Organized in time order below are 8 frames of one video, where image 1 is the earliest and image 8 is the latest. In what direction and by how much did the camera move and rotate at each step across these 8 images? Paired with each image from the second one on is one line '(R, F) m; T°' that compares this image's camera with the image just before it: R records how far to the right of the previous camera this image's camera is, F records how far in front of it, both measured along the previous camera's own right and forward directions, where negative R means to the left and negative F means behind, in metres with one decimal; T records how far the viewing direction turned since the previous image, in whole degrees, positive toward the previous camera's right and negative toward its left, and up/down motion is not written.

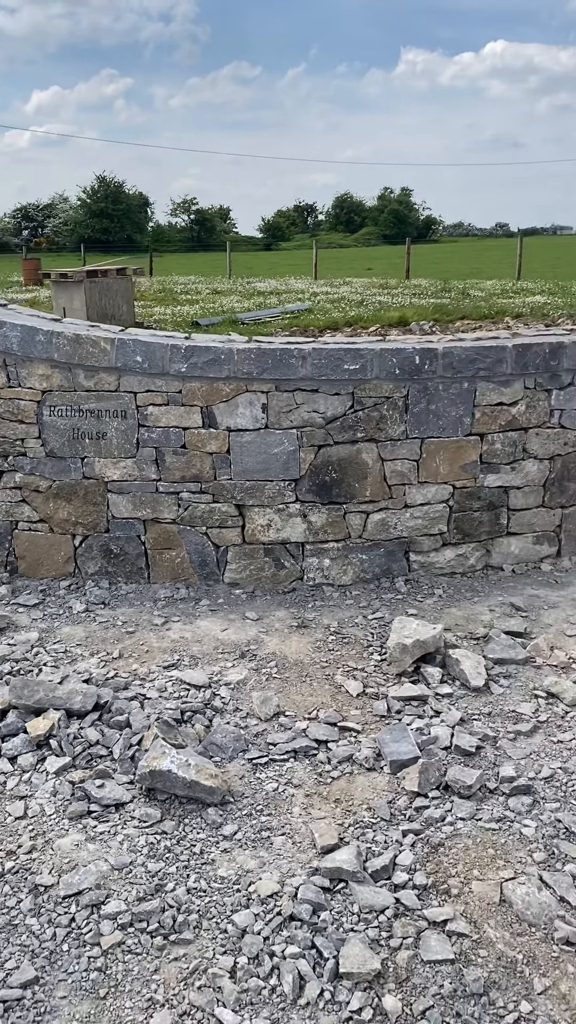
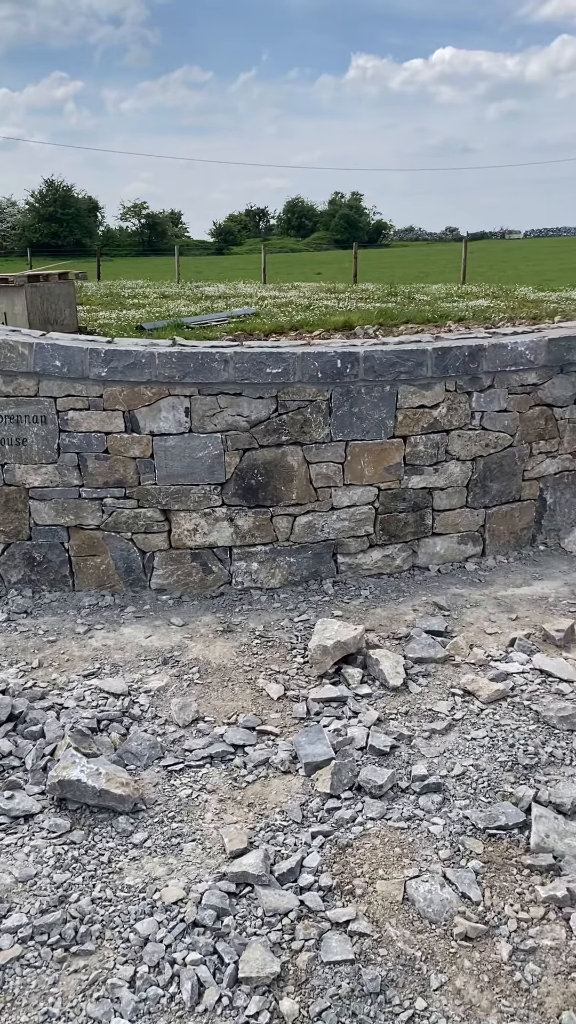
(+0.2, 0.0) m; +3°
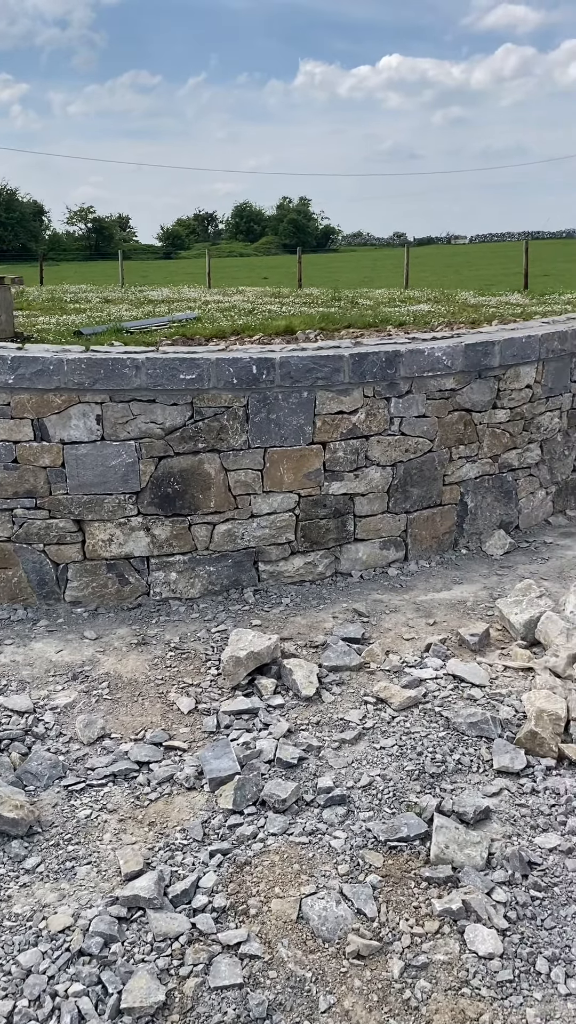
(+0.2, +0.1) m; +3°
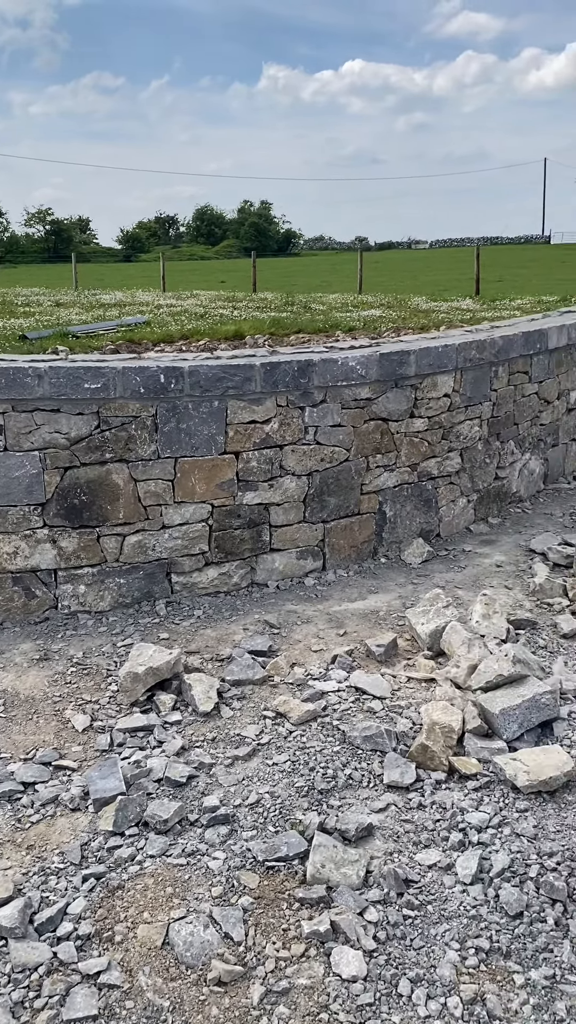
(+0.3, 0.0) m; +2°
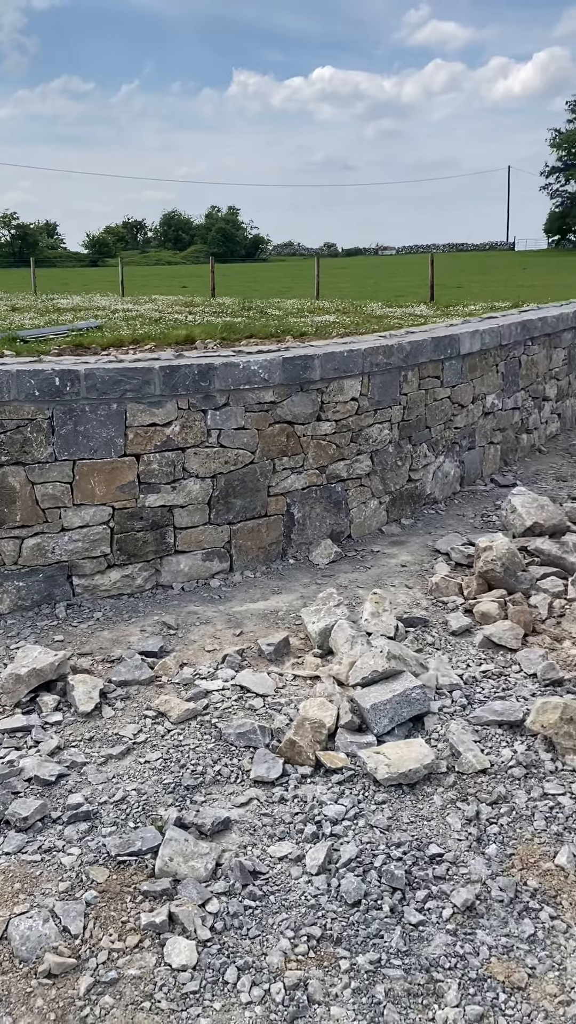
(+0.4, -0.1) m; +2°
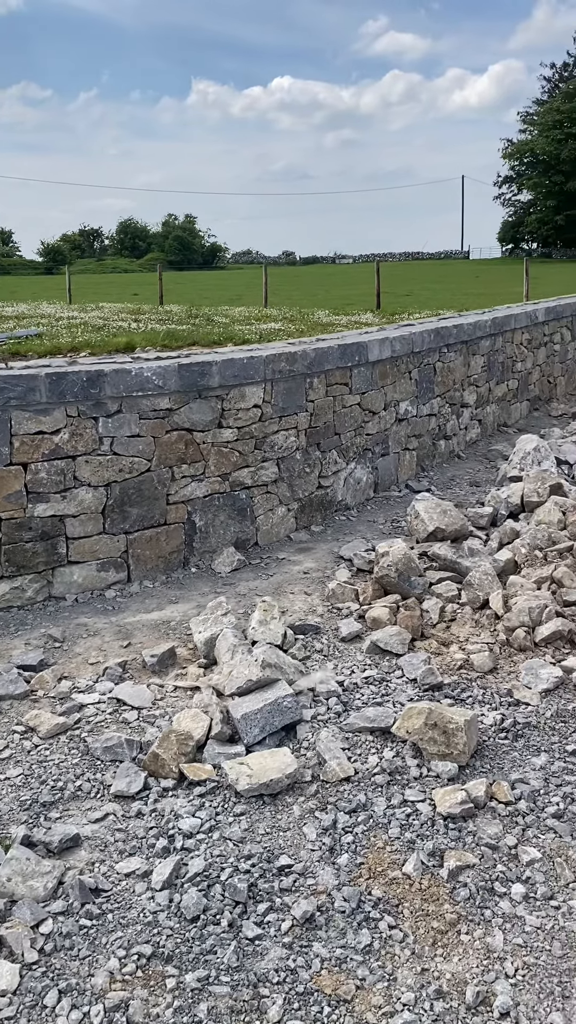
(+0.4, 0.0) m; +3°
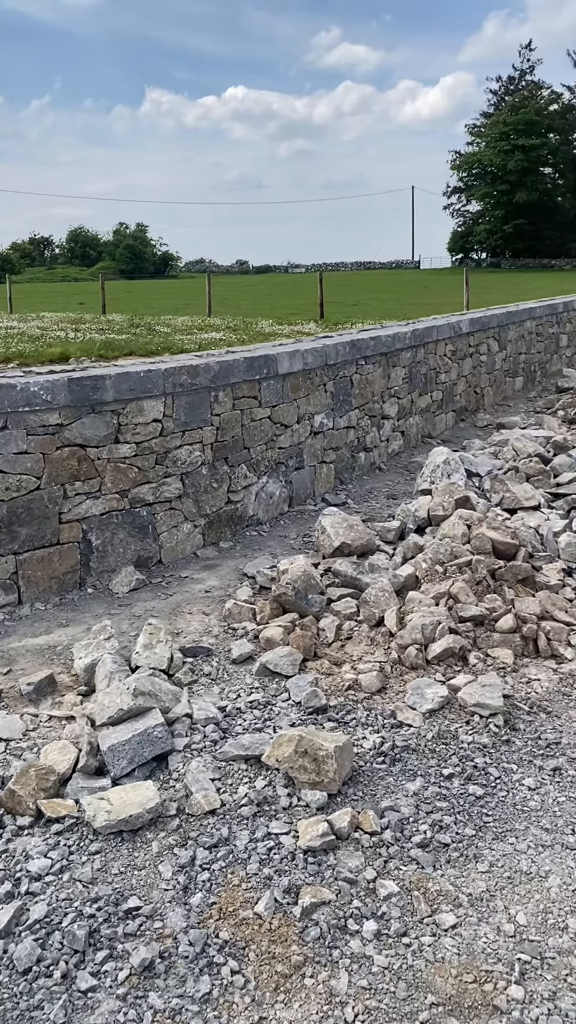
(+0.4, +0.1) m; +3°
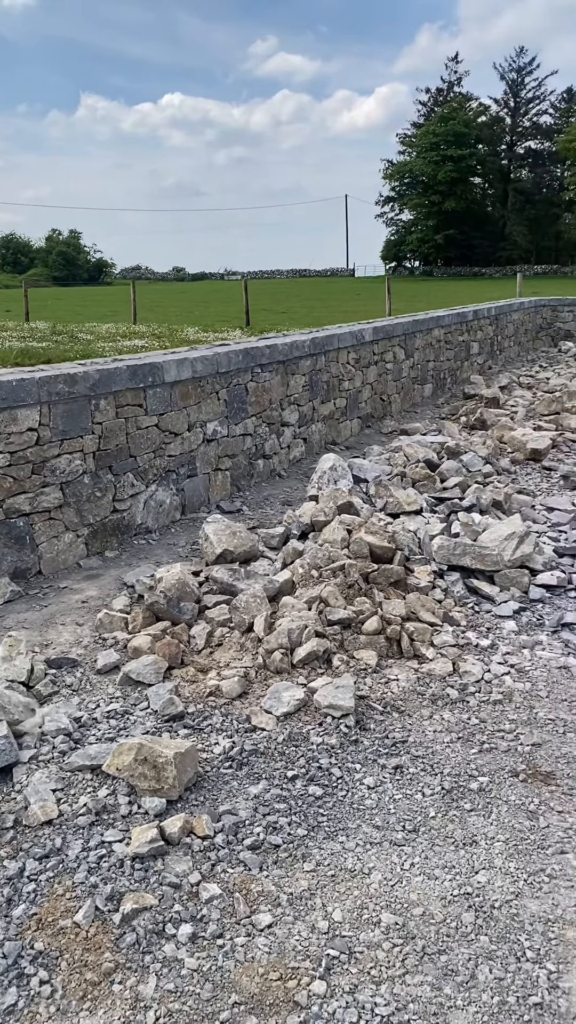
(+0.4, 0.0) m; +4°
